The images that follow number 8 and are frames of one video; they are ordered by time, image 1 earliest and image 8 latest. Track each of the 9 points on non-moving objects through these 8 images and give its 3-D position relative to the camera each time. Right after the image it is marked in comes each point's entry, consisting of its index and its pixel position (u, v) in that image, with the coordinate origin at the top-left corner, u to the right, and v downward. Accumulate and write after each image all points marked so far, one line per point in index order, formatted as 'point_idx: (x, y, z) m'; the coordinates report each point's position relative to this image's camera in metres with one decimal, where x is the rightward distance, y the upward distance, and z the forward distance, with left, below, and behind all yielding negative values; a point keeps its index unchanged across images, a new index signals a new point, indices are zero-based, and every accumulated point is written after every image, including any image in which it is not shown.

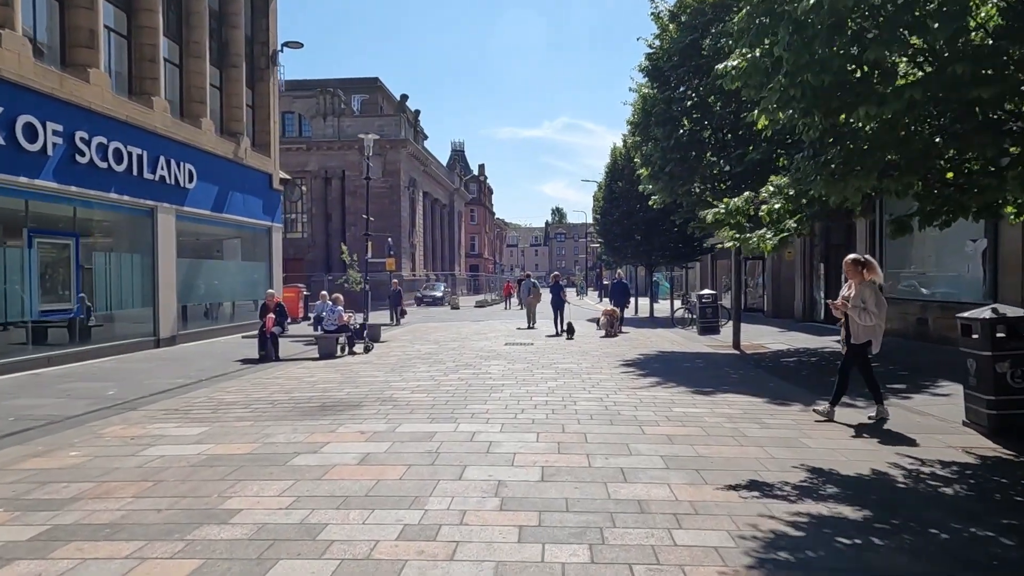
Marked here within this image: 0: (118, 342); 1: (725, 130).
0: (-8.9, -1.2, +15.3) m
1: (+4.5, +3.3, +14.3) m
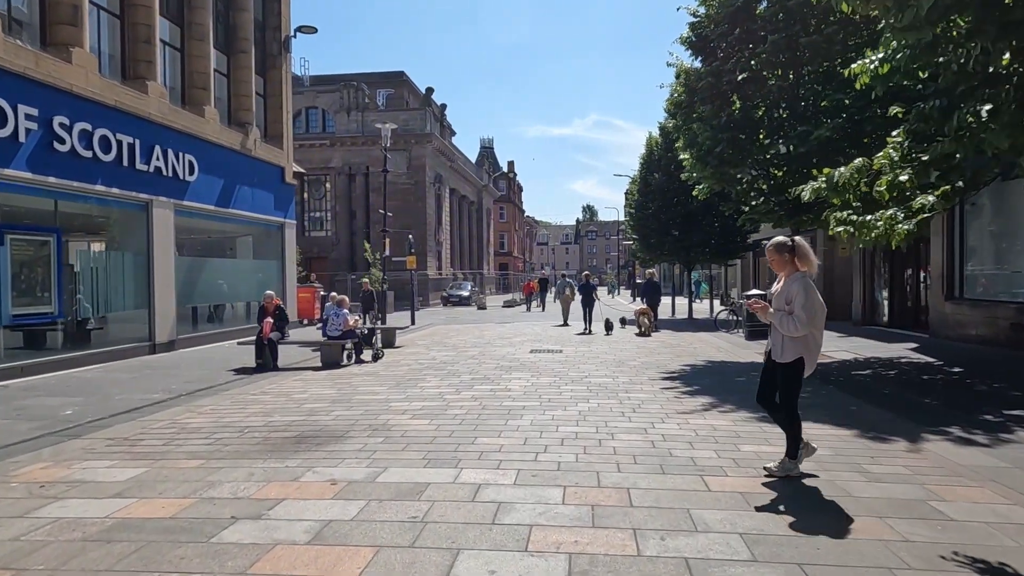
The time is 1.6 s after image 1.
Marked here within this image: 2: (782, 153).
0: (-8.4, -1.2, +14.0) m
1: (+4.9, +3.3, +12.5) m
2: (+4.9, +2.5, +12.3) m
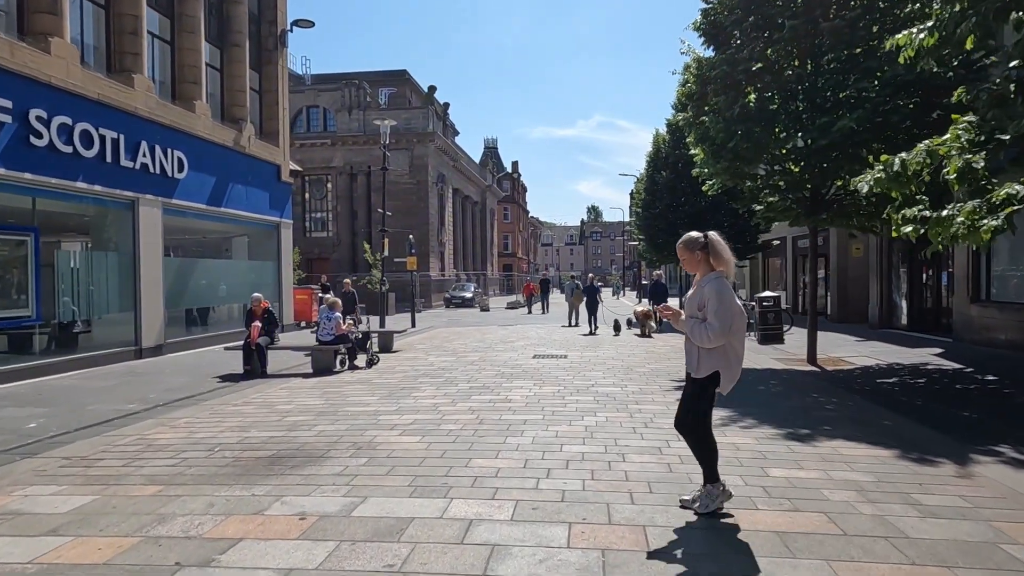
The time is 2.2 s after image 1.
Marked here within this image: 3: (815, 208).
0: (-8.3, -1.3, +13.4) m
1: (+5.0, +3.3, +11.7) m
2: (+4.9, +2.4, +11.6) m
3: (+5.6, +1.5, +12.6) m
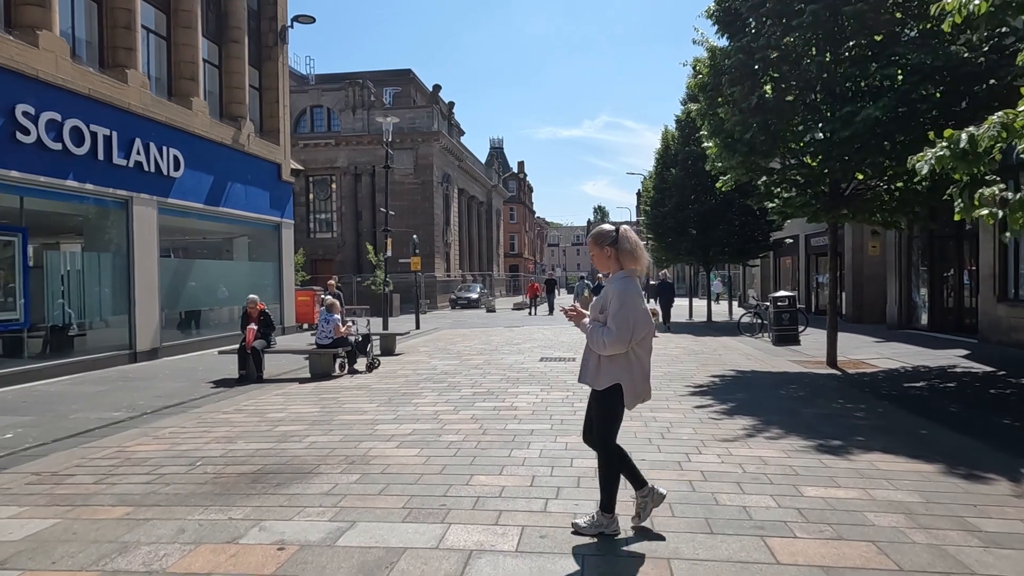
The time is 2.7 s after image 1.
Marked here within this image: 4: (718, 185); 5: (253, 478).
0: (-8.2, -1.3, +12.9) m
1: (+5.0, +3.3, +11.2) m
2: (+5.0, +2.4, +11.0) m
3: (+5.7, +1.5, +12.0) m
4: (+4.2, +2.1, +13.8) m
5: (-2.1, -1.5, +5.4) m
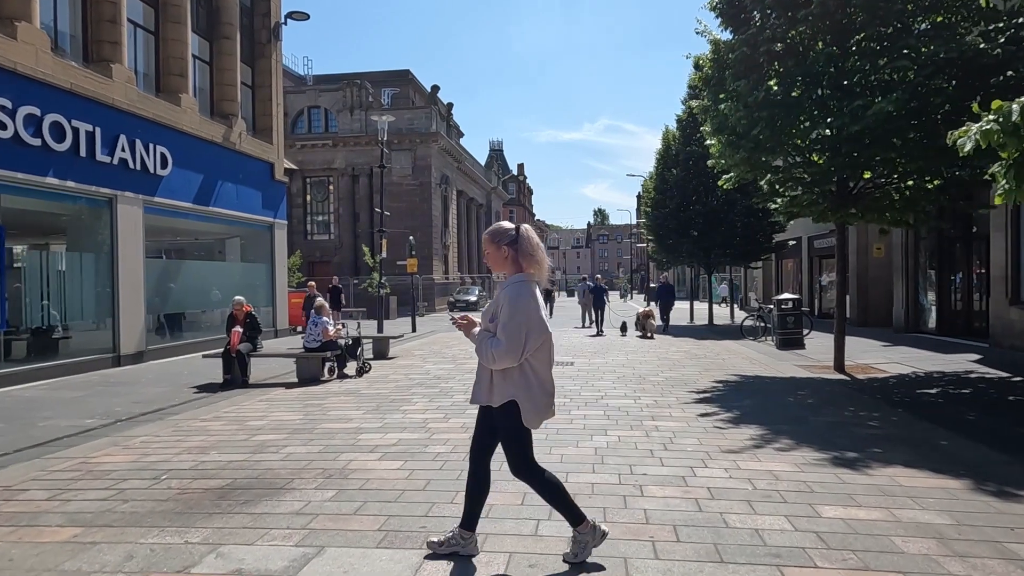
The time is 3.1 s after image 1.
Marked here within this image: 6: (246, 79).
0: (-8.3, -1.3, +12.5) m
1: (+5.0, +3.3, +10.8) m
2: (+5.0, +2.4, +10.6) m
3: (+5.7, +1.5, +11.6) m
4: (+4.1, +2.1, +13.4) m
5: (-2.2, -1.5, +5.0) m
6: (-7.8, +6.2, +19.9) m
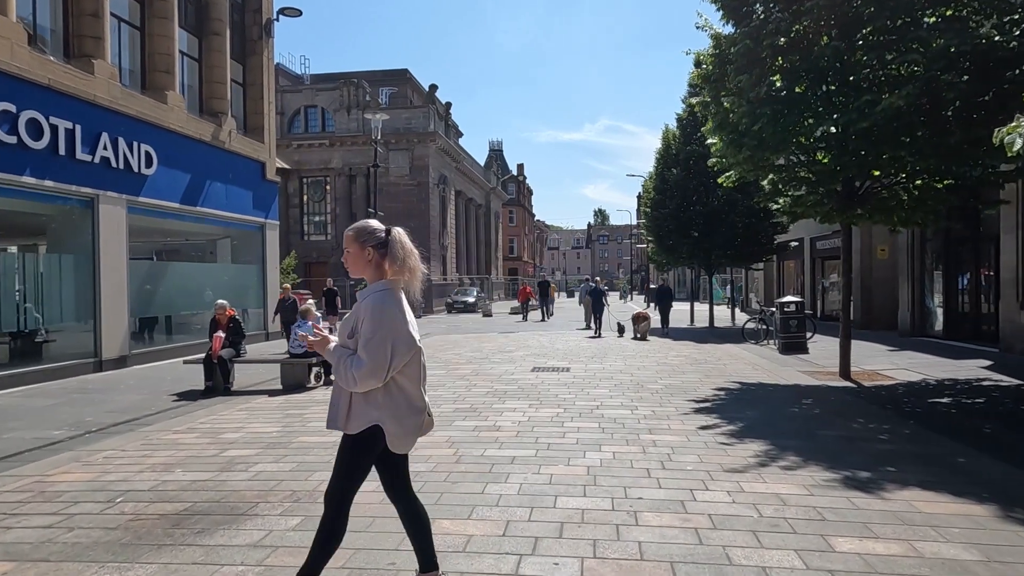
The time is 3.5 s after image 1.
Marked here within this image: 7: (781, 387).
0: (-8.4, -1.4, +12.1) m
1: (+4.9, +3.2, +10.3) m
2: (+4.9, +2.4, +10.2) m
3: (+5.6, +1.4, +11.1) m
4: (+4.0, +2.0, +12.9) m
5: (-2.3, -1.6, +4.6) m
6: (-8.0, +6.1, +19.4) m
7: (+4.1, -1.5, +10.2) m
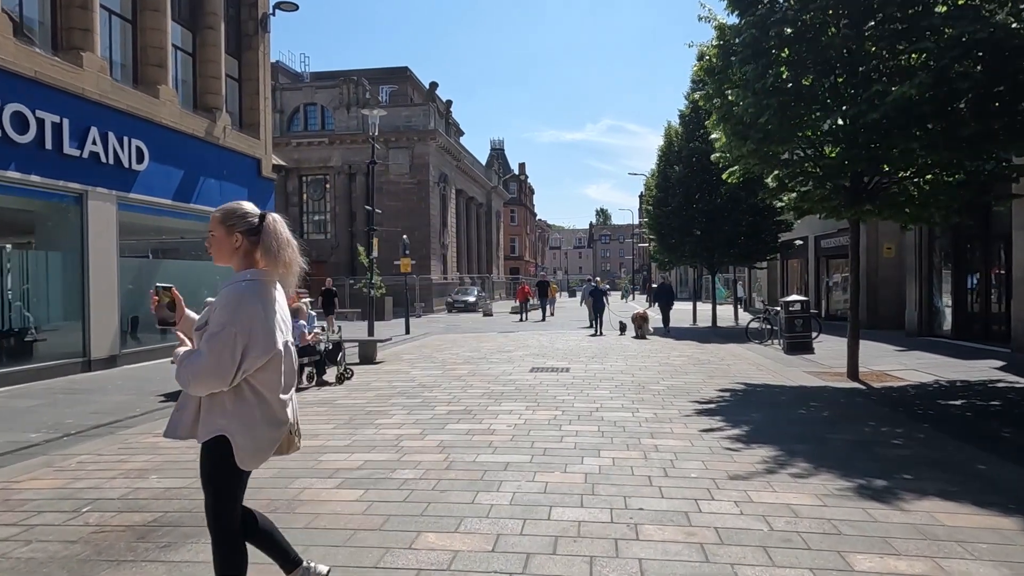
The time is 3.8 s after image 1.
0: (-8.4, -1.4, +11.8) m
1: (+4.8, +3.3, +10.0) m
2: (+4.8, +2.4, +9.8) m
3: (+5.5, +1.4, +10.8) m
4: (+4.0, +2.0, +12.6) m
5: (-2.3, -1.5, +4.3) m
6: (-8.0, +6.1, +19.1) m
7: (+4.0, -1.5, +9.8) m
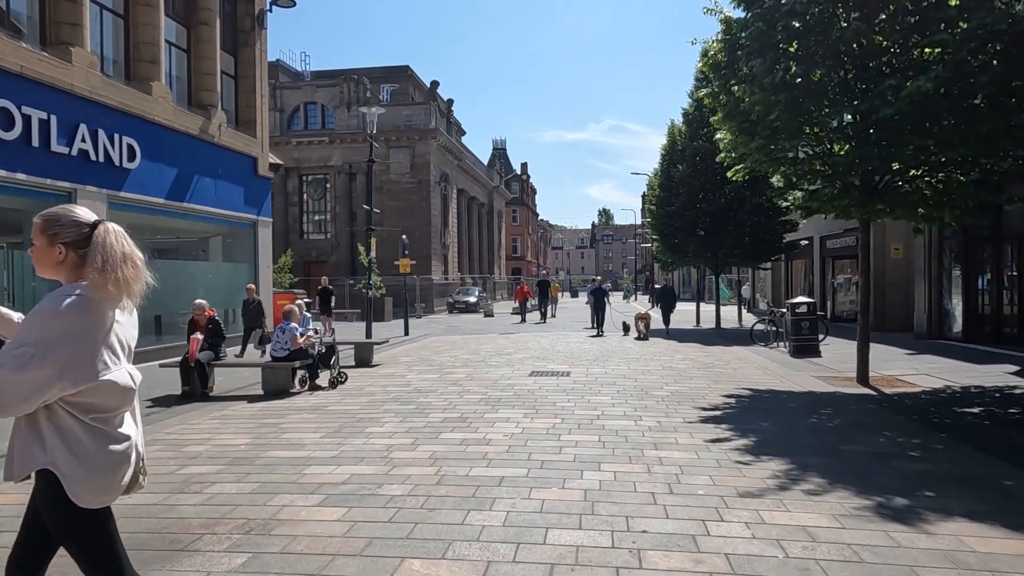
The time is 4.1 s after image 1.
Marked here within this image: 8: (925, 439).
0: (-8.4, -1.4, +11.5) m
1: (+4.8, +3.2, +9.6) m
2: (+4.8, +2.3, +9.5) m
3: (+5.5, +1.4, +10.4) m
4: (+4.0, +2.0, +12.2) m
5: (-2.4, -1.6, +3.9) m
6: (-7.9, +6.1, +18.8) m
7: (+4.0, -1.5, +9.5) m
8: (+4.2, -1.5, +6.8) m
